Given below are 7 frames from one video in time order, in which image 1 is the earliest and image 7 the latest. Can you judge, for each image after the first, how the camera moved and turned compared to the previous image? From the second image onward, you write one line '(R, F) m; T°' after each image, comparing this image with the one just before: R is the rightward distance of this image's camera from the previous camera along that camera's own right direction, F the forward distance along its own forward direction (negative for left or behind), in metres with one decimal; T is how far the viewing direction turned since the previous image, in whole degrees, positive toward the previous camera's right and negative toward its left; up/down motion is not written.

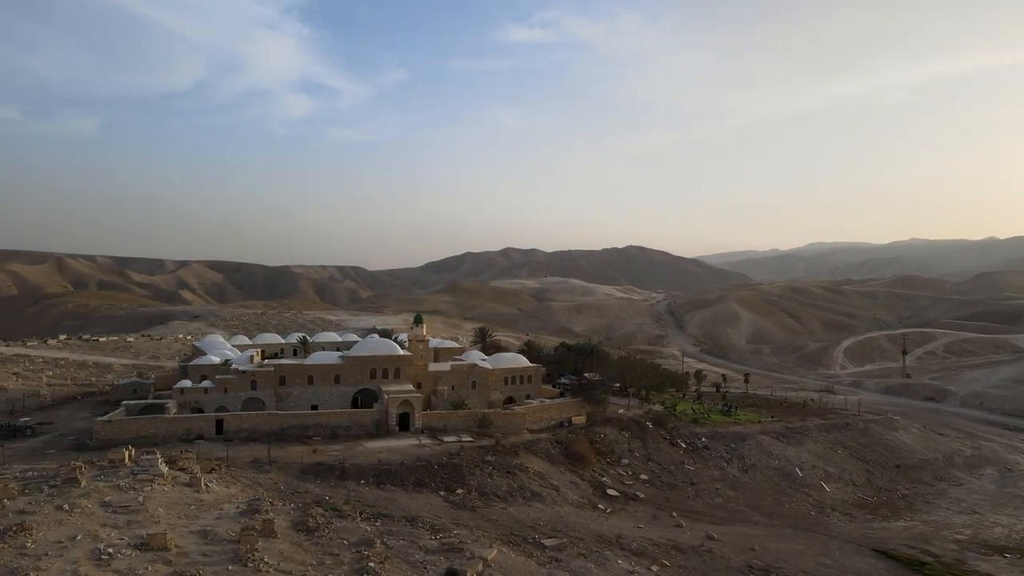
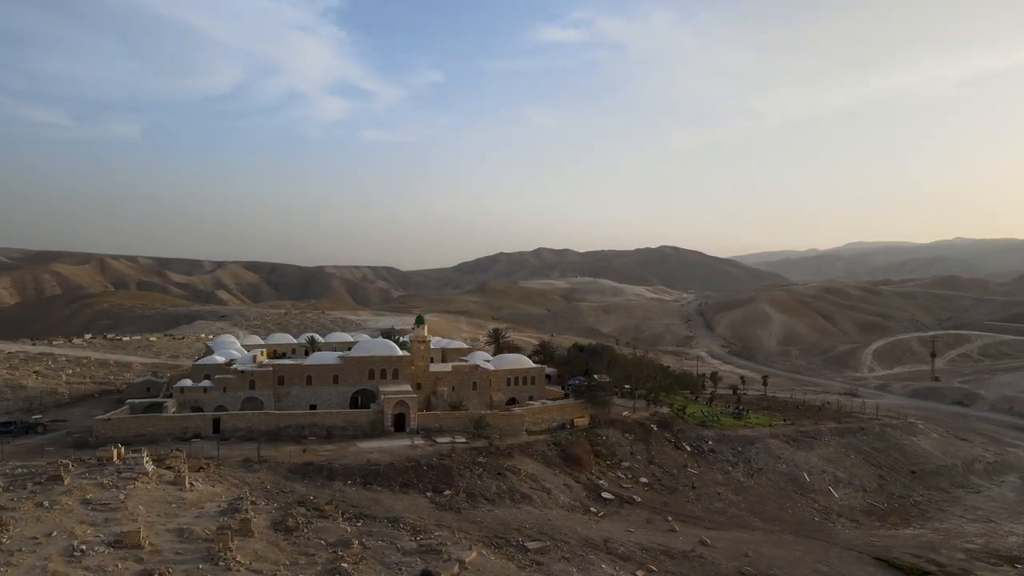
(+1.2, +0.2) m; -2°
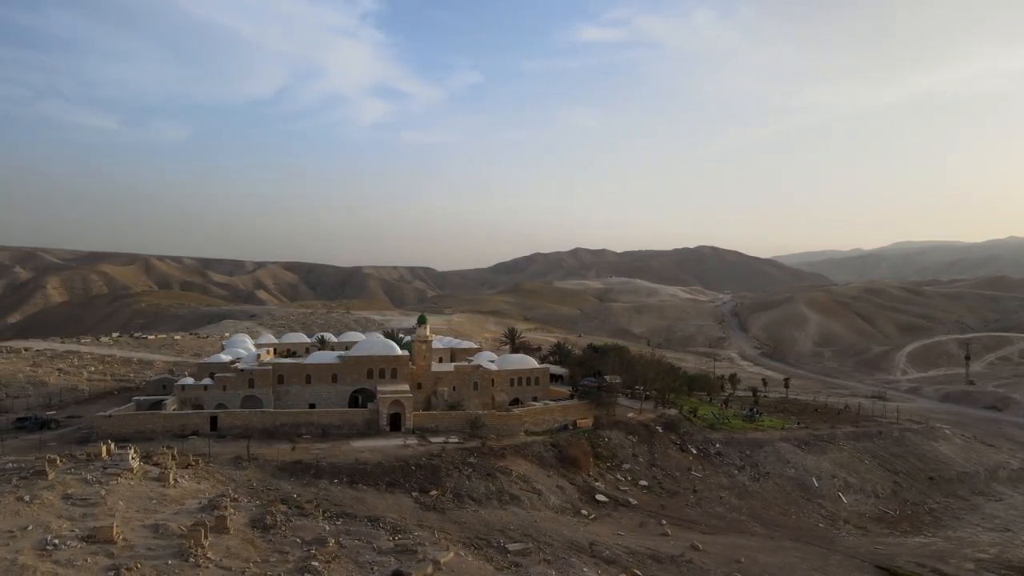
(+1.3, +0.2) m; -3°
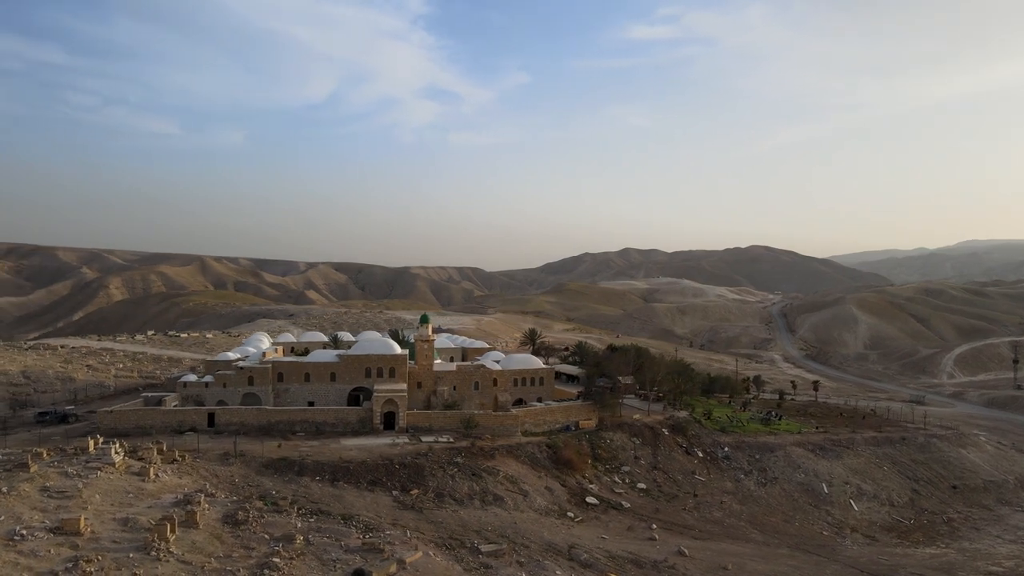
(+1.8, +0.2) m; -3°
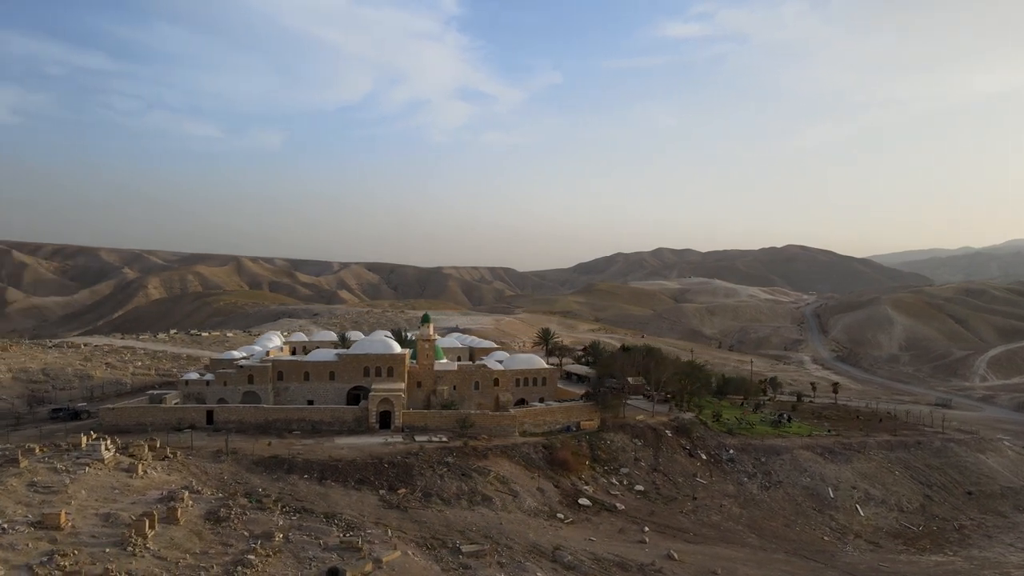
(+1.2, +0.1) m; -2°
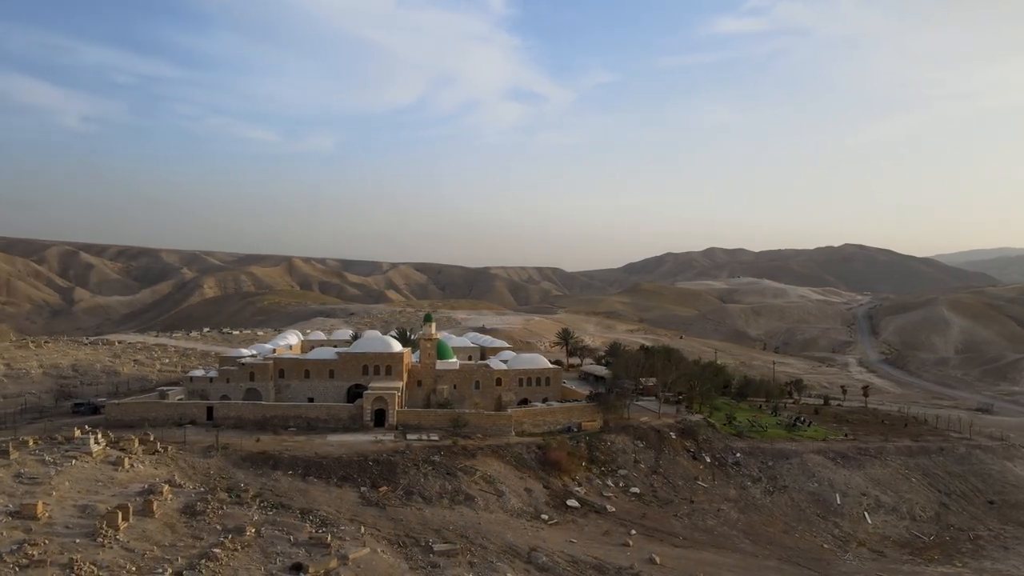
(+1.8, +0.1) m; -3°
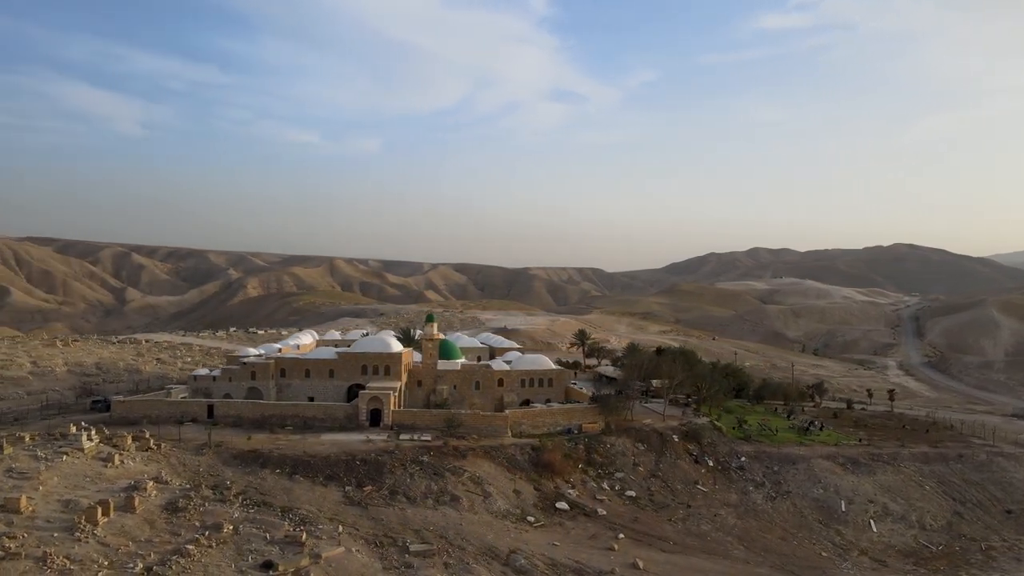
(+1.5, +0.1) m; -3°
